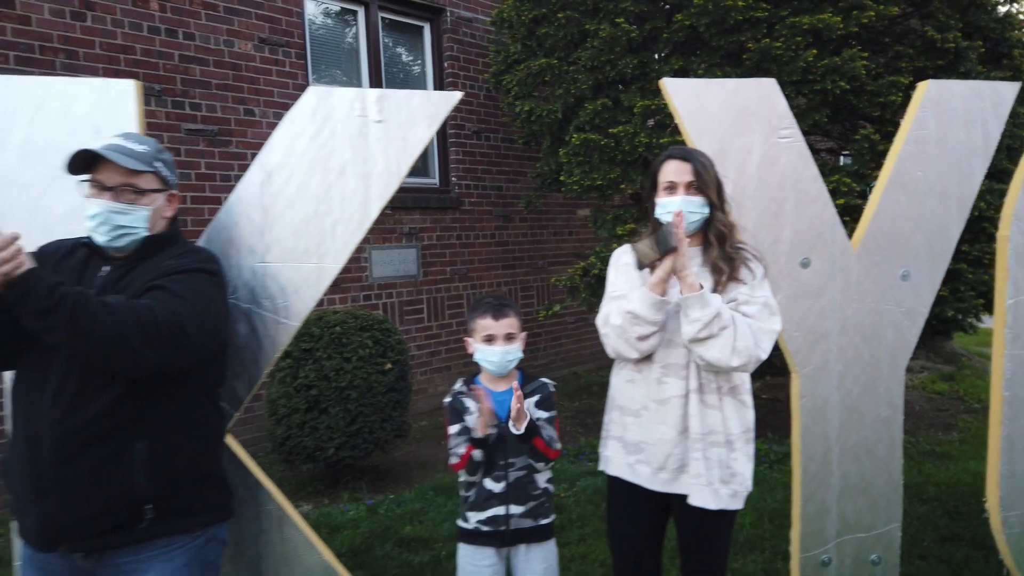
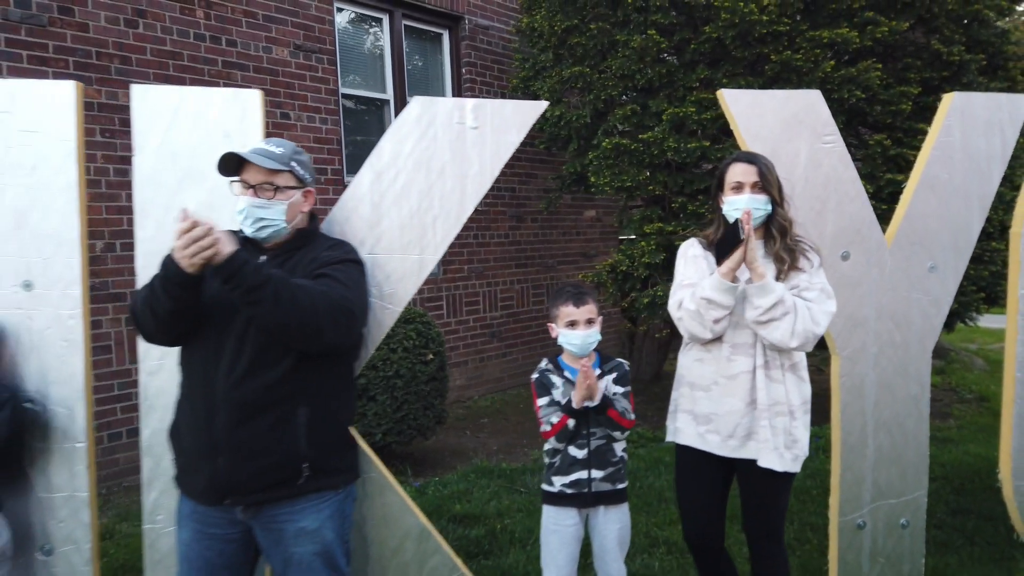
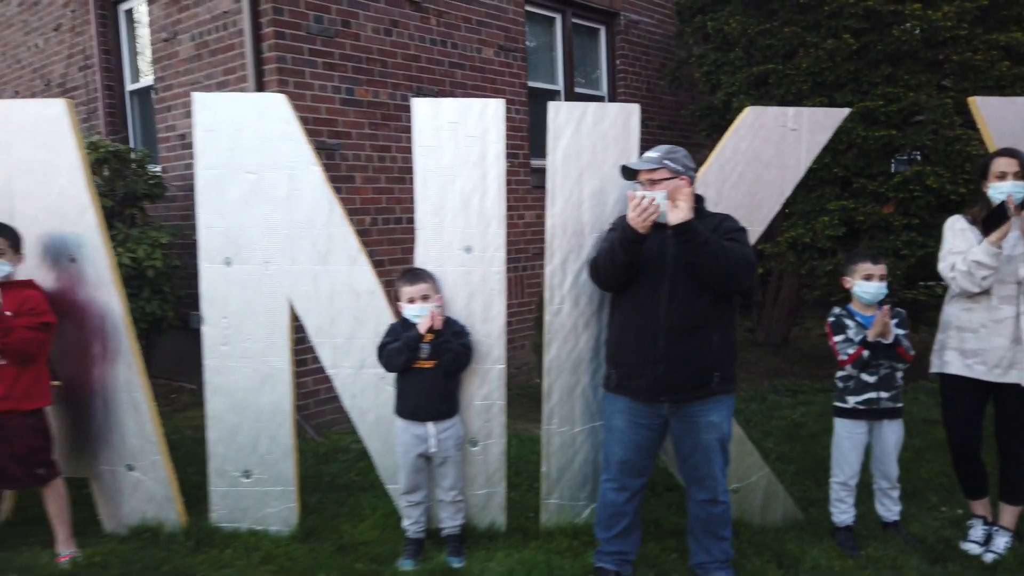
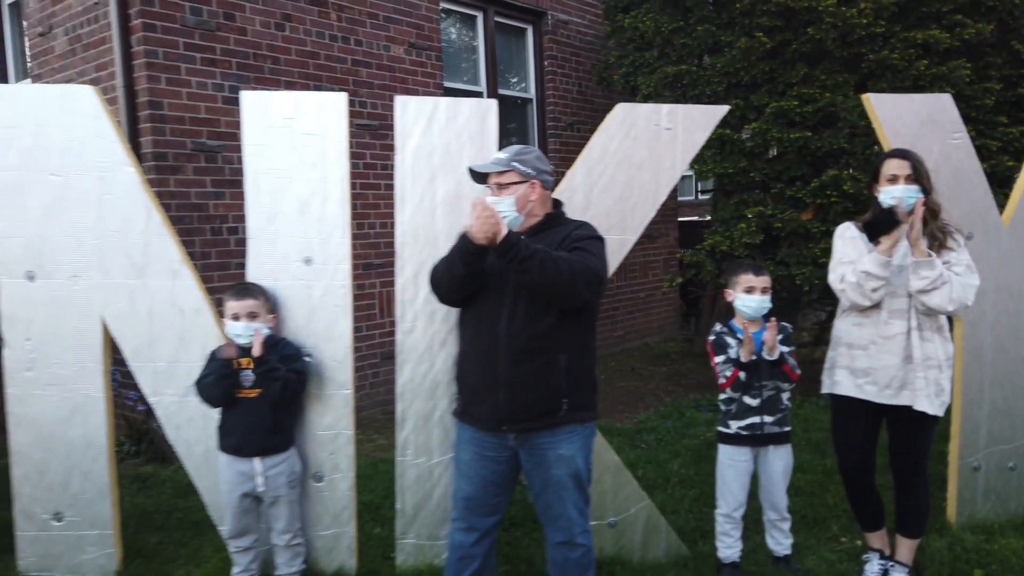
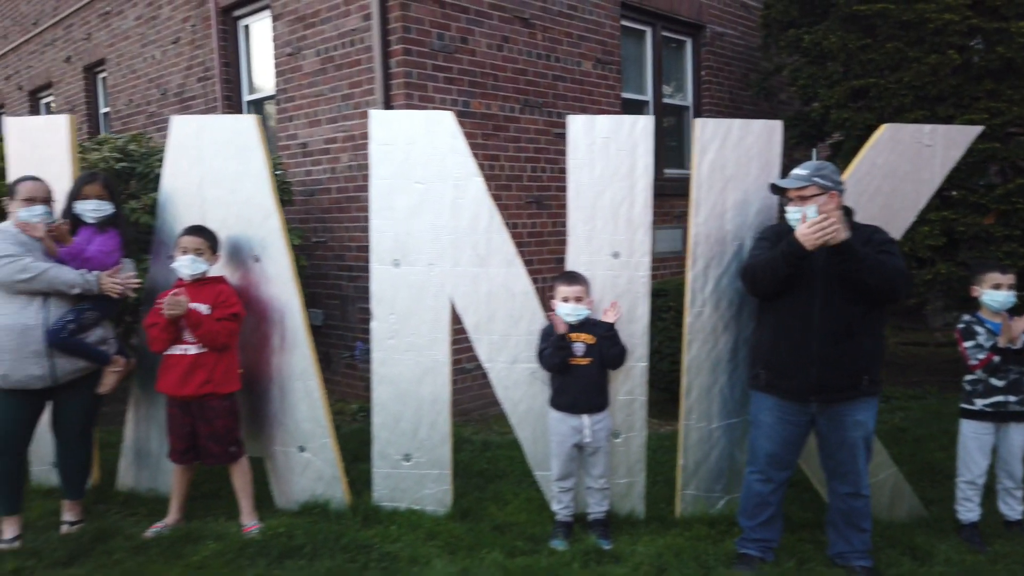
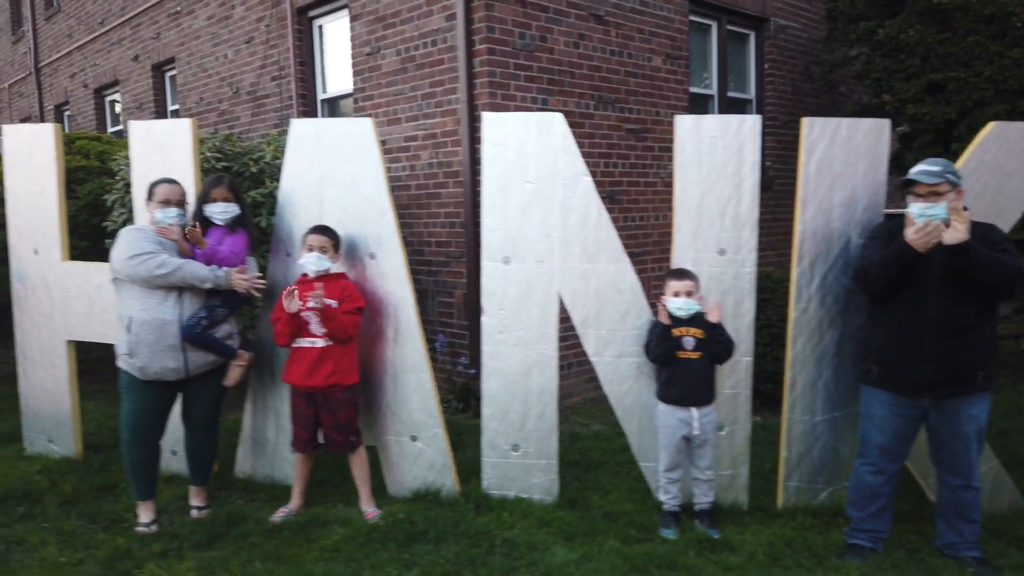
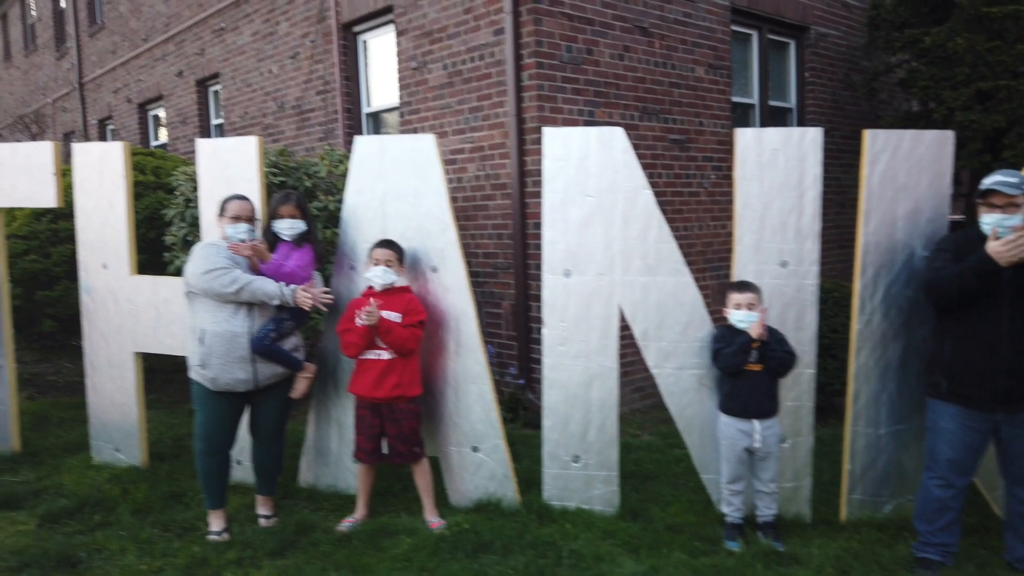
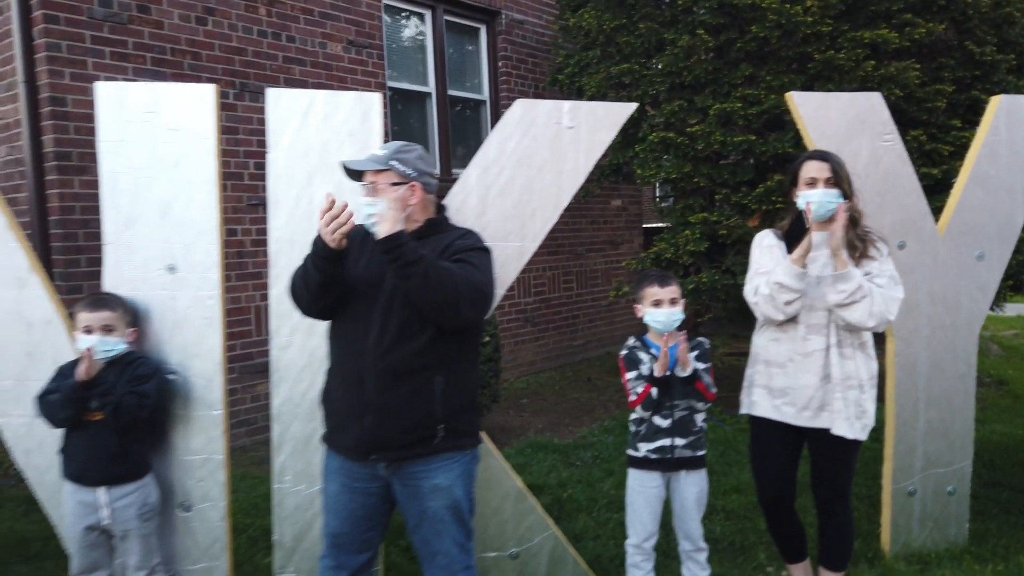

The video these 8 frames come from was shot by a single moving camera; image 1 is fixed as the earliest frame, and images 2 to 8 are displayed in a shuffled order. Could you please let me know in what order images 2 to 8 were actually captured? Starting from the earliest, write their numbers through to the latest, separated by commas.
2, 8, 4, 3, 5, 6, 7
